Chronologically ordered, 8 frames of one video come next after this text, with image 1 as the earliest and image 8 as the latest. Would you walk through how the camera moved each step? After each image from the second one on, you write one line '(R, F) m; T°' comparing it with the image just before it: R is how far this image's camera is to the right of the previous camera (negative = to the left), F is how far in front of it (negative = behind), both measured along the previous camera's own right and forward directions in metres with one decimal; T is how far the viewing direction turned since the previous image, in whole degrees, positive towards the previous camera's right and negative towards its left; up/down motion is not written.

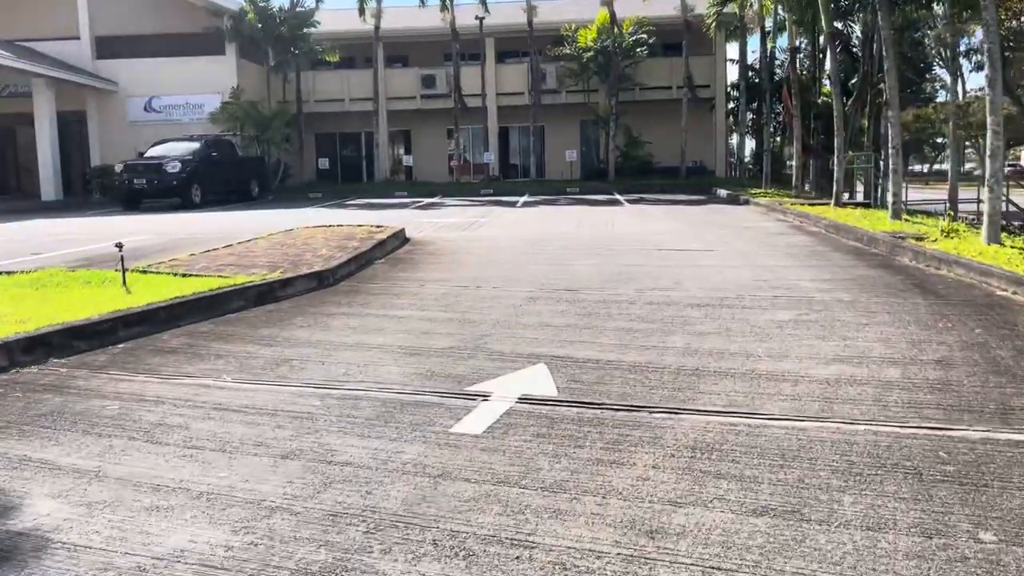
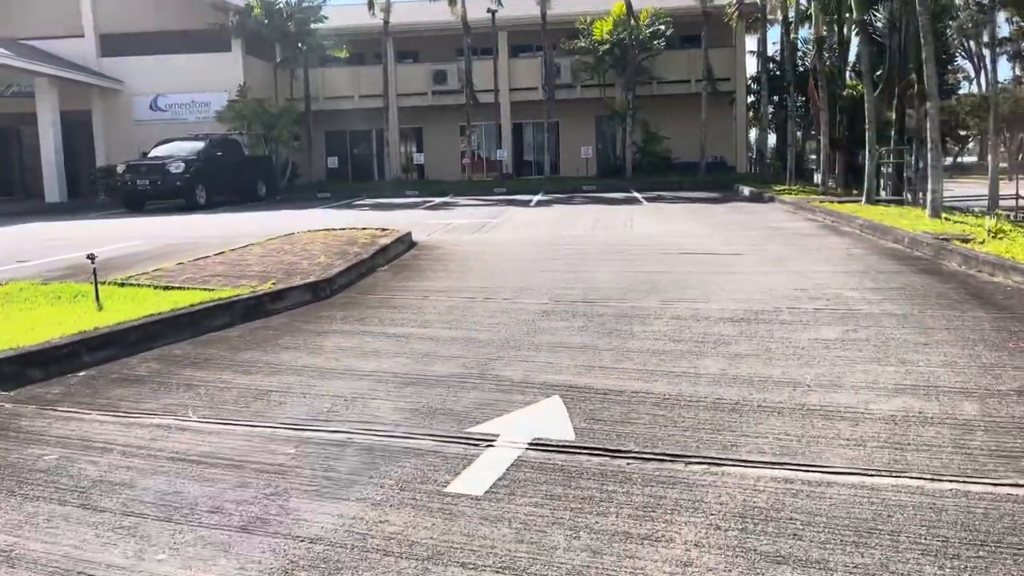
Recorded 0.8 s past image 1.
(0.0, +0.8) m; -1°
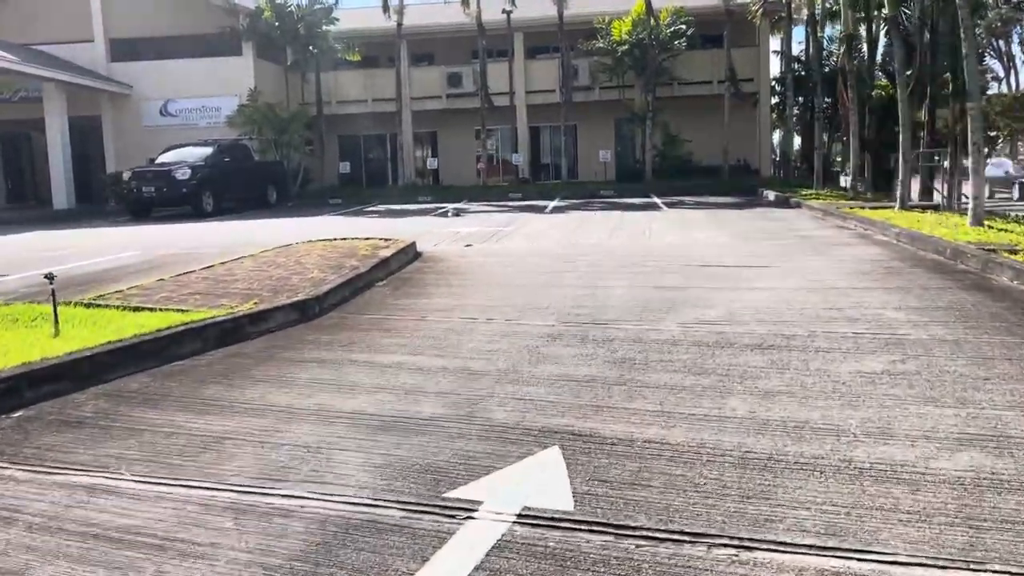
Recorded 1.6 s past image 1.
(+0.2, +0.8) m; -1°
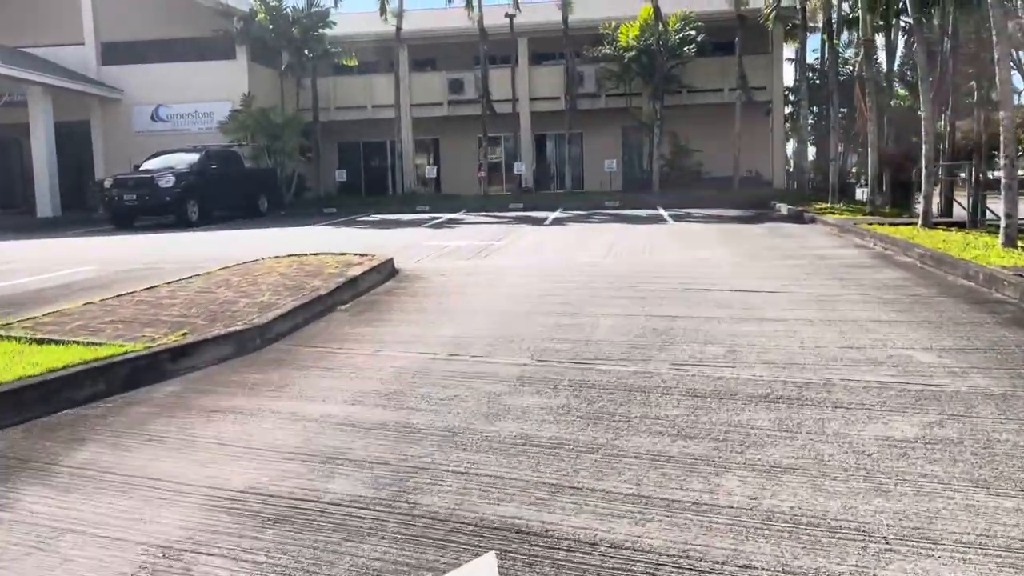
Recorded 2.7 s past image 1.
(+0.3, +1.1) m; -1°
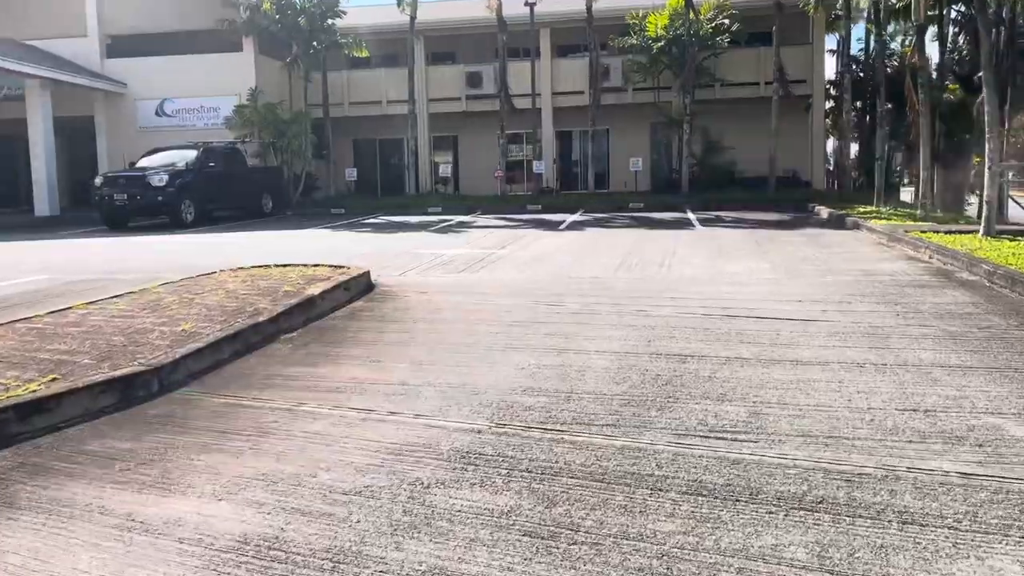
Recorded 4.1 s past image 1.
(+0.5, +1.6) m; -2°
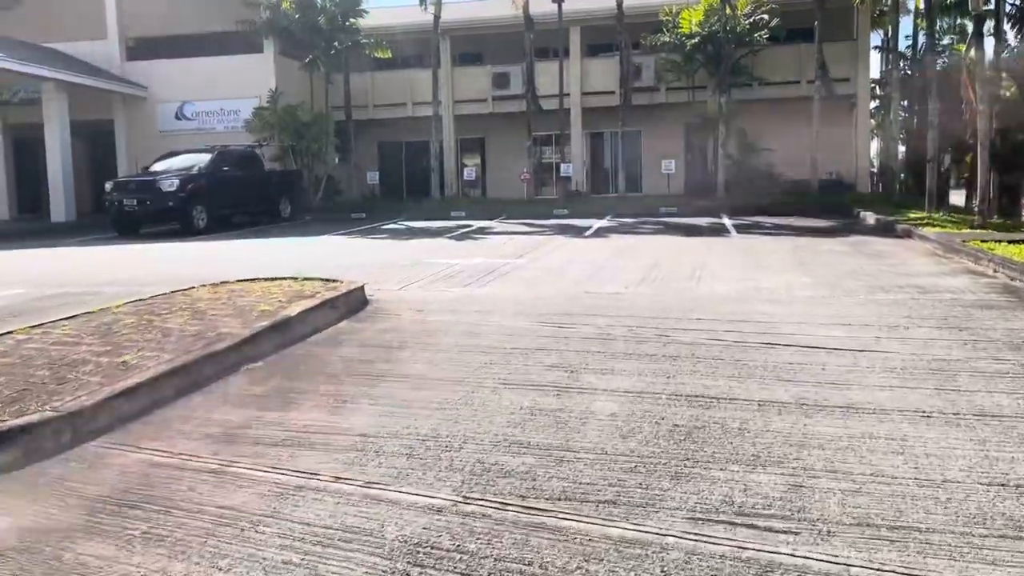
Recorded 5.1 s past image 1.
(+0.3, +1.0) m; -3°
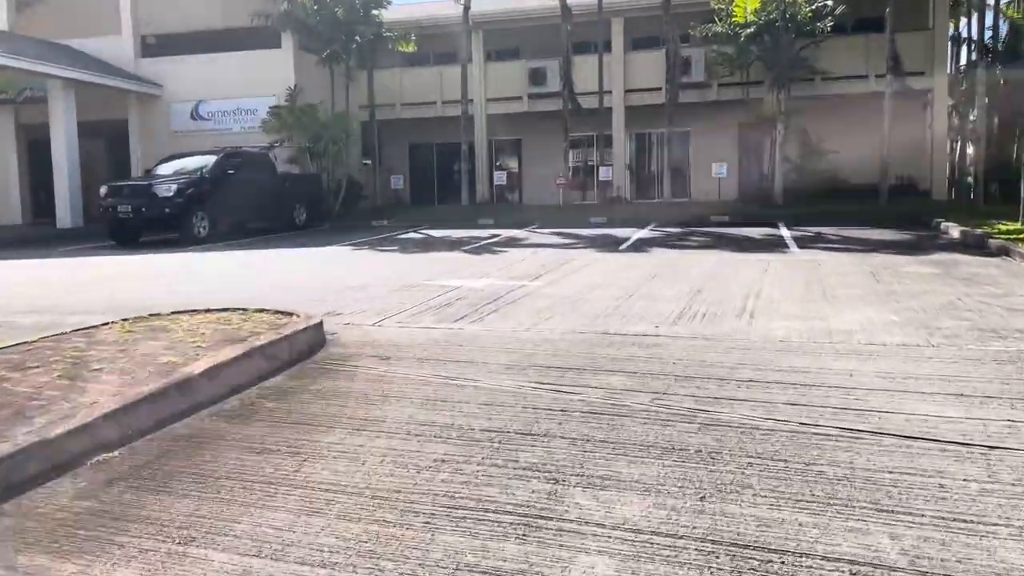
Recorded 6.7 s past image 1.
(+0.5, +2.0) m; -3°
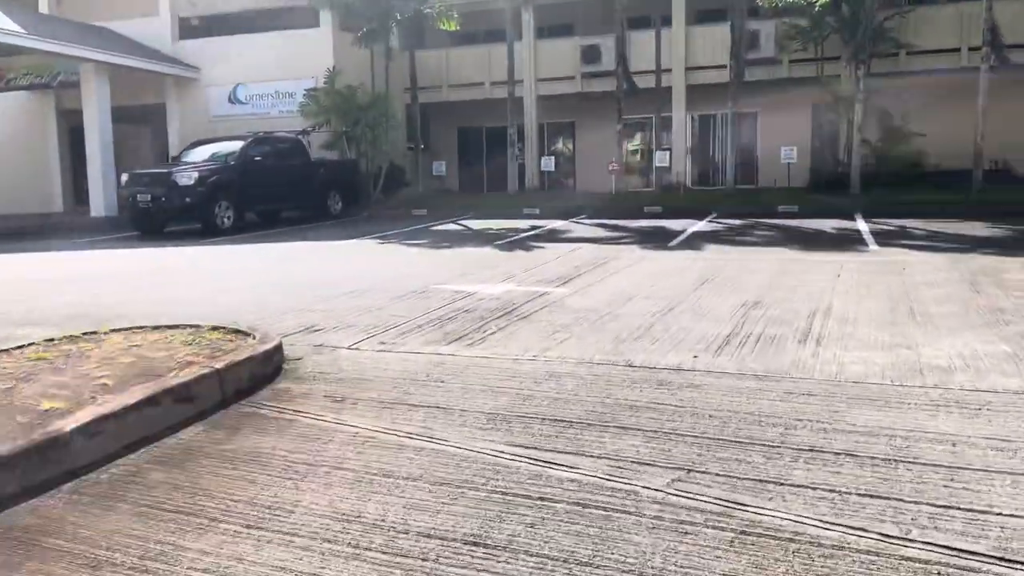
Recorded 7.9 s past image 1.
(+0.5, +1.5) m; -5°
